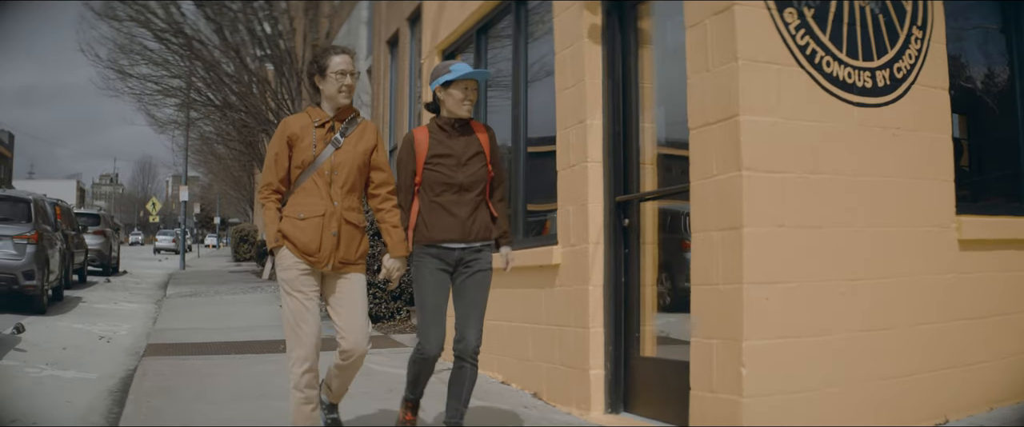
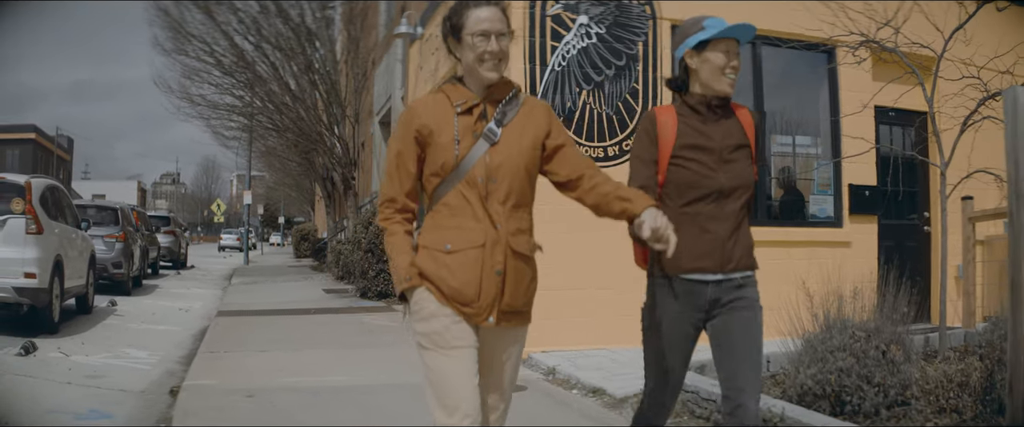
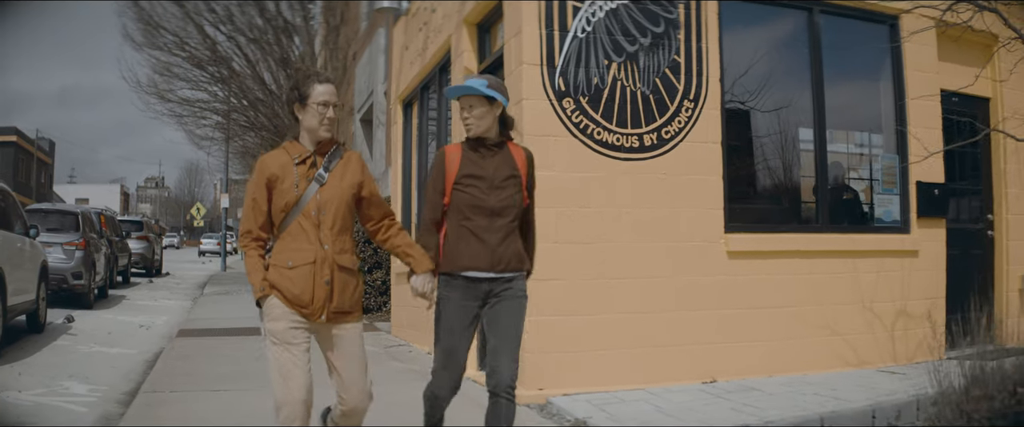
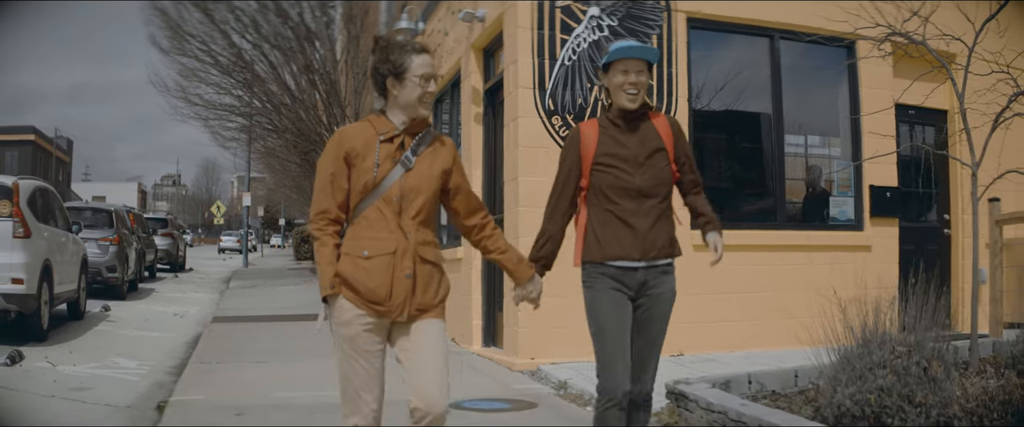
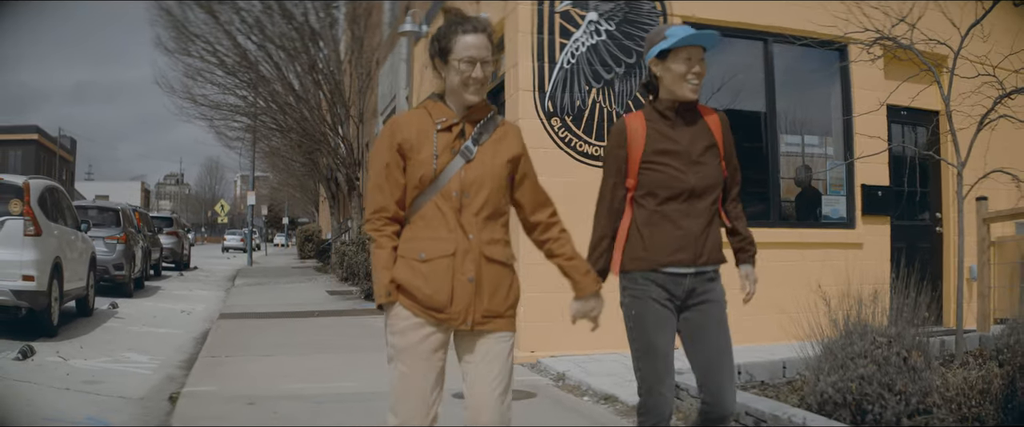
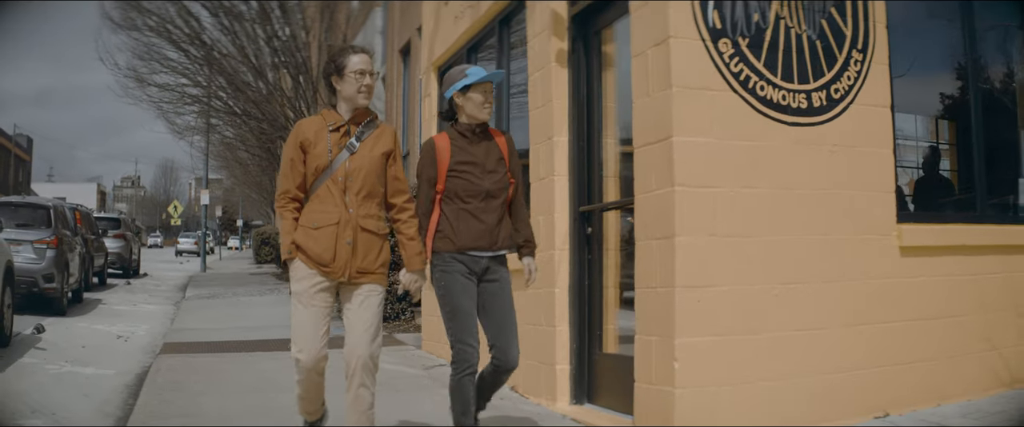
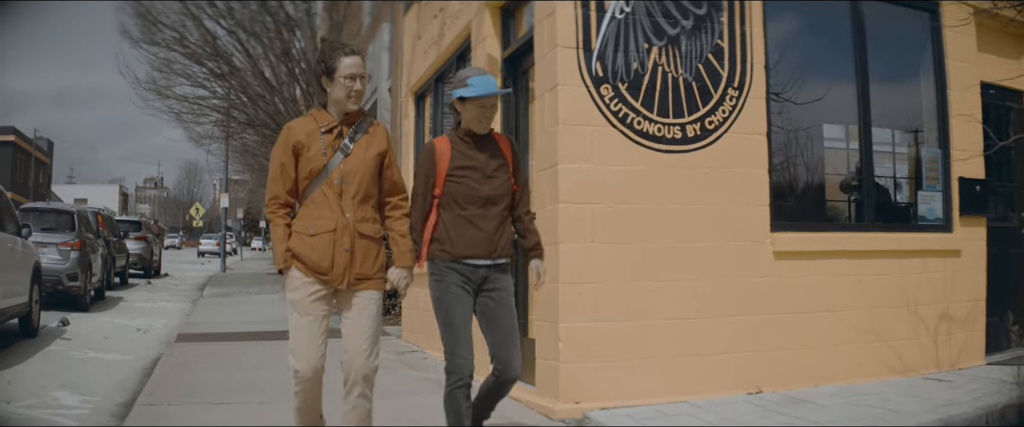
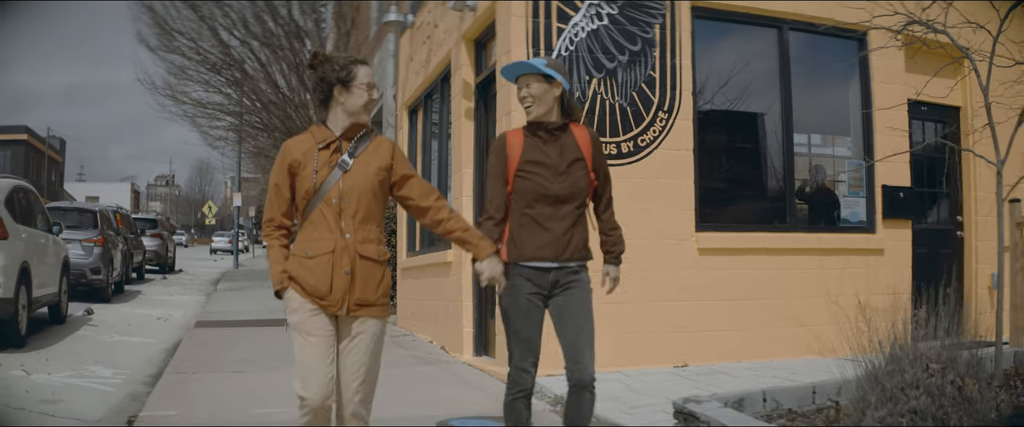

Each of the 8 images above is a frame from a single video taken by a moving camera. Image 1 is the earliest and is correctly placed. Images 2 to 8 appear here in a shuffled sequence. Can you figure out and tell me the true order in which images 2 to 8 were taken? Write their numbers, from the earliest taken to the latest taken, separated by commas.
6, 7, 3, 8, 4, 5, 2
